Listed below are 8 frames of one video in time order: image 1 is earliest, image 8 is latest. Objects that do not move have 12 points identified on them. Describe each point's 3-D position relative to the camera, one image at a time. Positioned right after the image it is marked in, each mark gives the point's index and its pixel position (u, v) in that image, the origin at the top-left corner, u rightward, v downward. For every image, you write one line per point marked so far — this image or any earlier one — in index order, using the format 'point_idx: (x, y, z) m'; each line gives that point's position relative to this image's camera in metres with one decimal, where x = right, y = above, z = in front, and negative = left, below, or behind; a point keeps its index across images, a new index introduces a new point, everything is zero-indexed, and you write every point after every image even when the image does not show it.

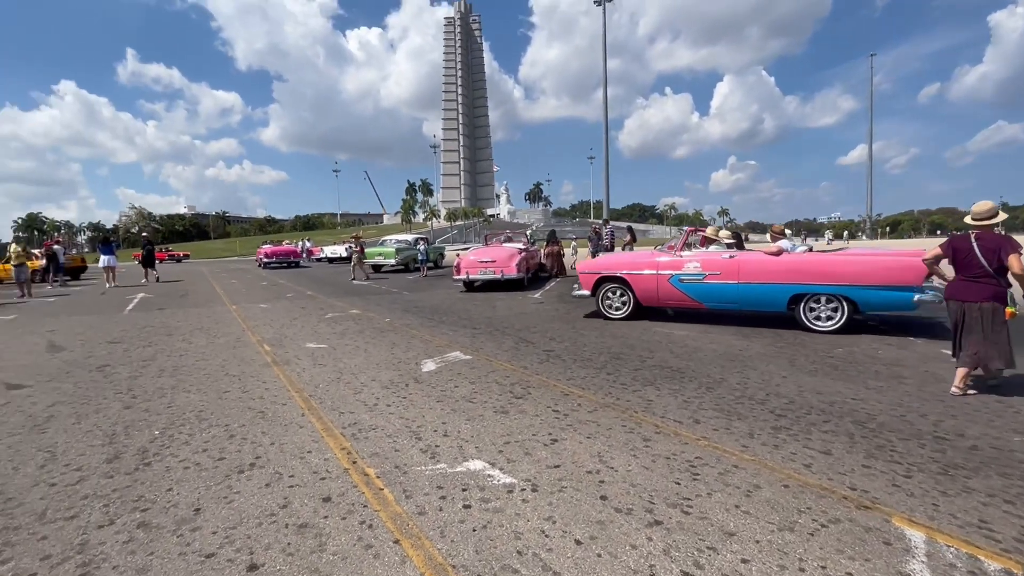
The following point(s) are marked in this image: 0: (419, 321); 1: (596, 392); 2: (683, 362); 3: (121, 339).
0: (-1.7, -0.6, +10.0) m
1: (+0.8, -1.0, +5.2) m
2: (+2.0, -0.9, +6.4) m
3: (-6.4, -0.9, +8.7) m
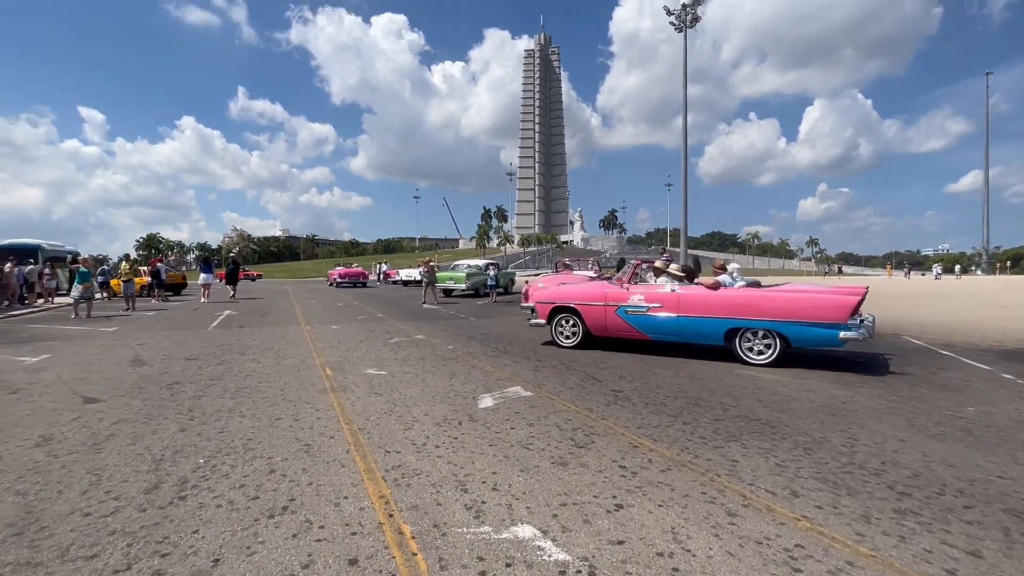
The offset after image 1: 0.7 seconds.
0: (-0.5, -1.1, +9.7) m
1: (+1.3, -1.4, +4.6) m
2: (+2.7, -1.3, +5.5) m
3: (-5.3, -1.2, +9.0) m
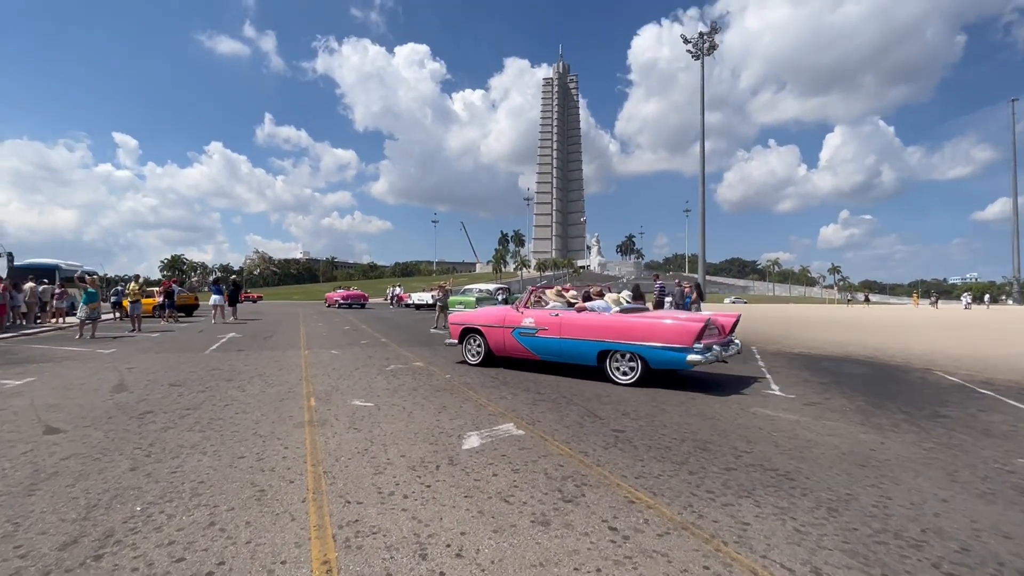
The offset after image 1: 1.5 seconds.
0: (-0.5, -1.6, +9.1) m
1: (+1.2, -1.6, +4.0) m
2: (+2.6, -1.6, +4.9) m
3: (-5.4, -1.5, +8.7) m
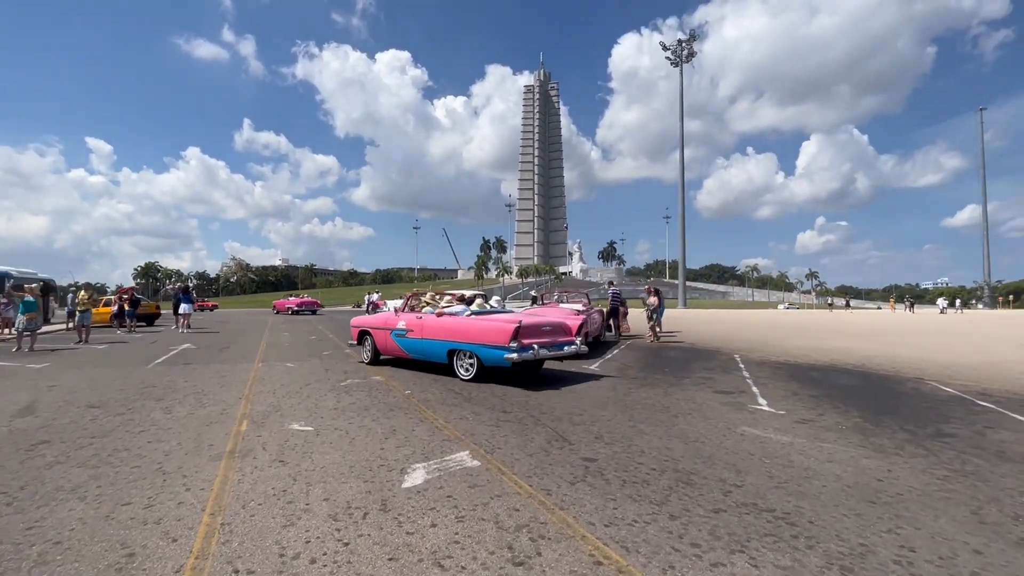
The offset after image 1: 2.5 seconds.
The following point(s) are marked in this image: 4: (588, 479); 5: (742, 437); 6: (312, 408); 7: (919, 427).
0: (-1.1, -1.7, +8.3) m
1: (+0.8, -1.6, +3.2) m
2: (+2.2, -1.7, +4.2) m
3: (-5.9, -1.7, +7.7) m
4: (+0.7, -1.6, +4.6) m
5: (+2.6, -1.7, +6.1) m
6: (-2.8, -1.7, +7.4) m
7: (+4.9, -1.7, +6.4) m
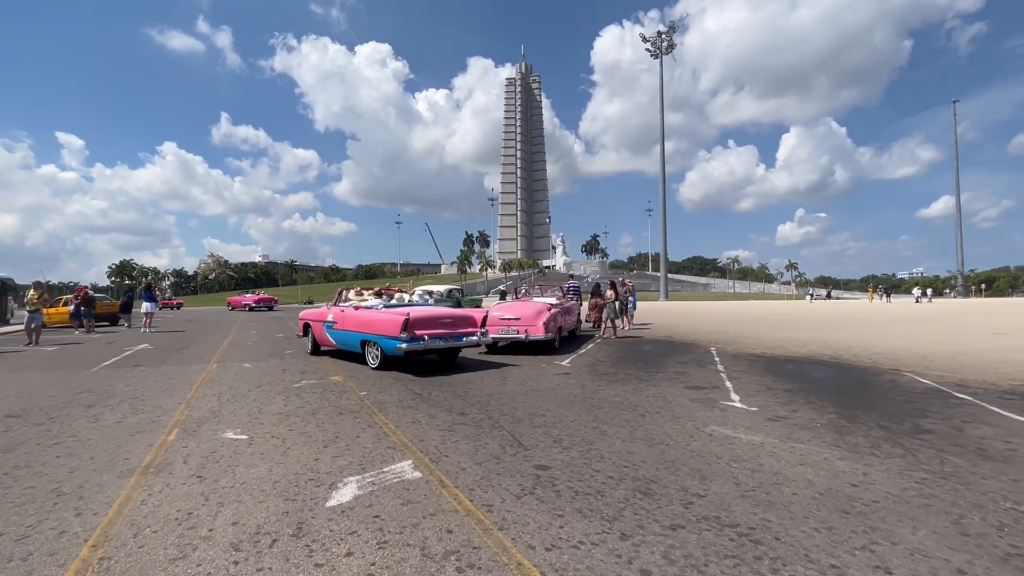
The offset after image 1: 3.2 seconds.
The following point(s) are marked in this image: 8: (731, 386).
0: (-1.6, -1.6, +7.8) m
1: (+0.4, -1.6, +2.7) m
2: (+1.7, -1.6, +3.7) m
3: (-6.4, -1.6, +7.0) m
4: (+0.2, -1.6, +4.2) m
5: (+2.1, -1.6, +5.7) m
6: (-3.3, -1.6, +6.9) m
7: (+4.4, -1.5, +6.1) m
8: (+3.5, -1.6, +8.6) m
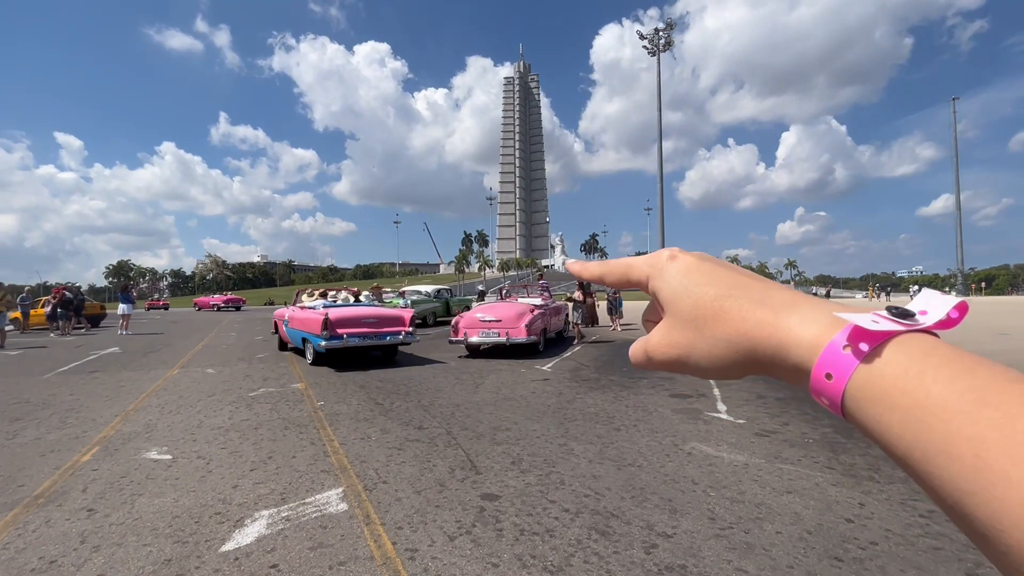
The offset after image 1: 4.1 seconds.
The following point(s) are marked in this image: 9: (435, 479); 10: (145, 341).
0: (-2.1, -1.6, +7.2) m
1: (-0.1, -1.6, +2.1) m
2: (+1.3, -1.6, +3.1) m
3: (-6.9, -1.7, +6.4) m
4: (-0.2, -1.6, +3.5) m
5: (+1.7, -1.6, +5.1) m
6: (-3.8, -1.6, +6.3) m
7: (+3.9, -1.5, +5.5) m
8: (+3.1, -1.6, +7.9) m
9: (-0.6, -1.6, +4.5) m
10: (-11.6, -1.7, +16.9) m
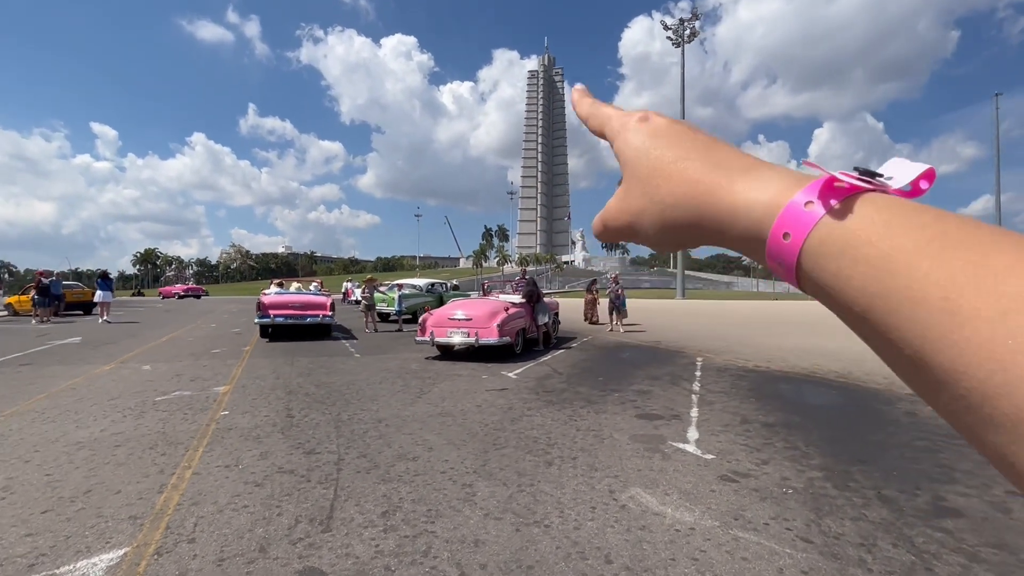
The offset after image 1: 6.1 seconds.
0: (-2.9, -1.5, +6.1) m
1: (-1.1, -1.6, +0.9) m
2: (+0.3, -1.6, +1.9) m
3: (-7.7, -1.5, +5.5) m
4: (-1.2, -1.6, +2.4) m
5: (+0.8, -1.6, +3.8) m
6: (-4.6, -1.5, +5.3) m
7: (+3.1, -1.6, +4.1) m
8: (+2.3, -1.6, +6.6) m
9: (-1.6, -1.6, +3.3) m
10: (-12.0, -1.3, +16.2) m
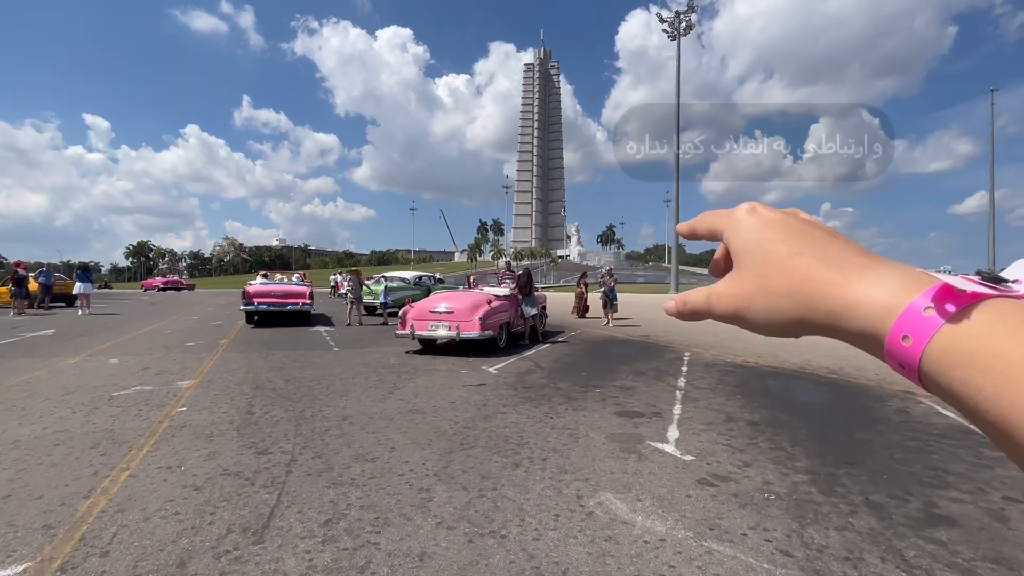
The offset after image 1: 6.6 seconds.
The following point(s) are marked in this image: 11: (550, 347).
0: (-3.2, -1.4, +5.7) m
1: (-1.4, -1.5, +0.6) m
2: (0.0, -1.5, +1.6) m
3: (-8.0, -1.4, +5.1) m
4: (-1.5, -1.5, +2.0) m
5: (+0.5, -1.5, +3.5) m
6: (-4.9, -1.4, +4.9) m
7: (+2.8, -1.5, +3.8) m
8: (+2.0, -1.5, +6.3) m
9: (-1.9, -1.5, +3.0) m
10: (-12.4, -1.0, +15.8) m
11: (+0.8, -1.2, +11.5) m
